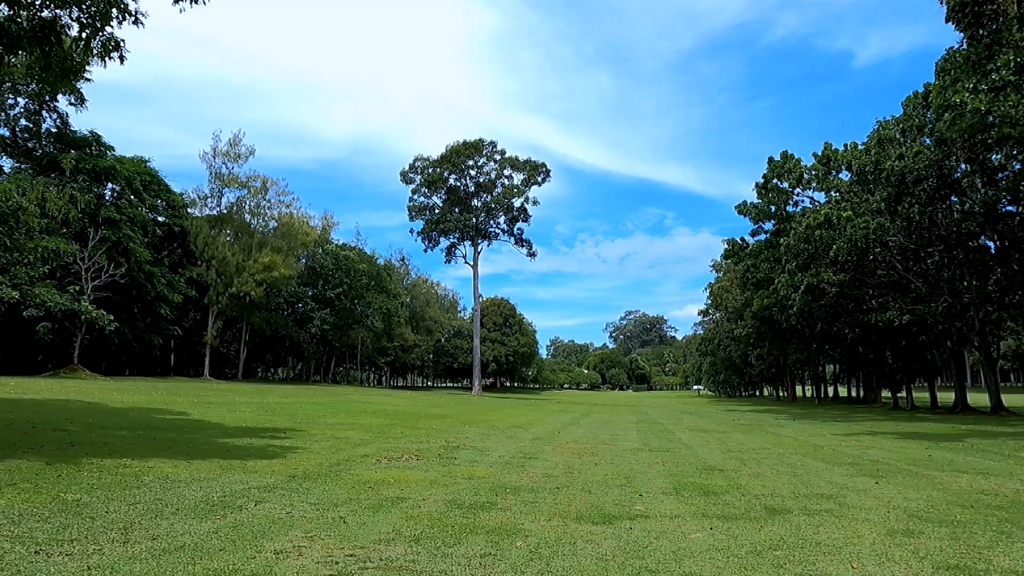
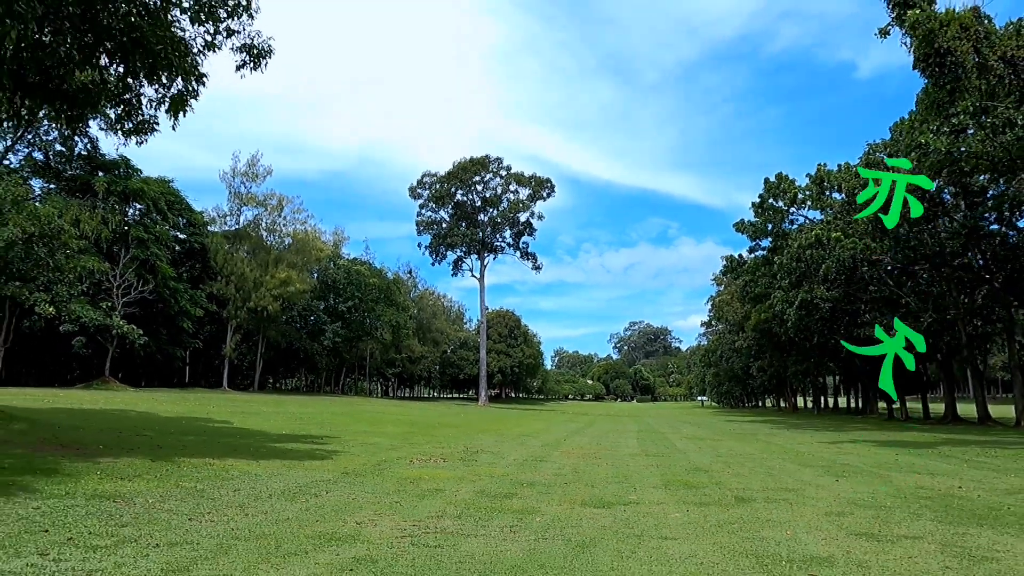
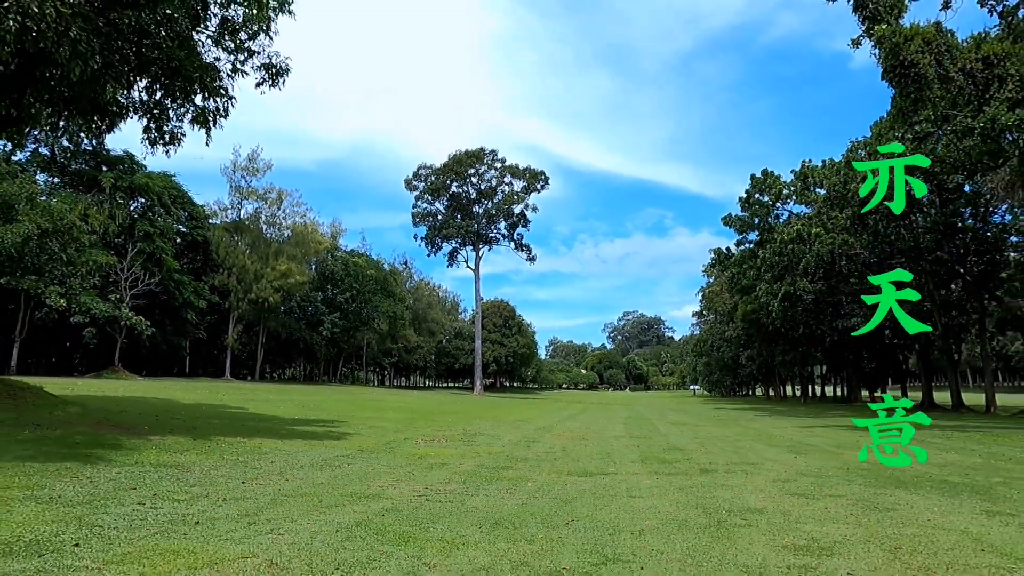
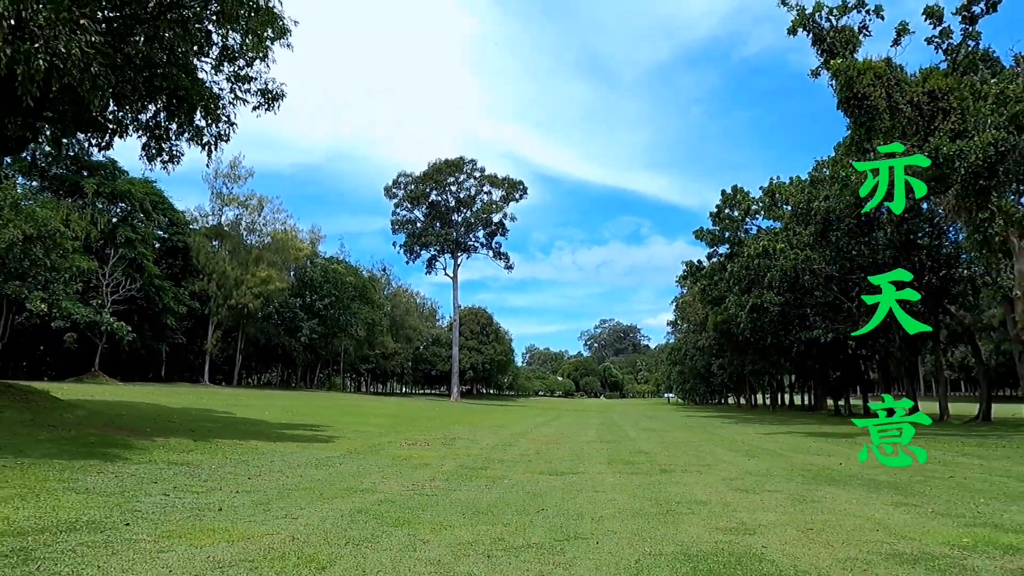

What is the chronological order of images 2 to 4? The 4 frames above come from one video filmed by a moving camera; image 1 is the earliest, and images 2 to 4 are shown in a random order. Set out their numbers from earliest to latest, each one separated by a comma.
2, 3, 4
